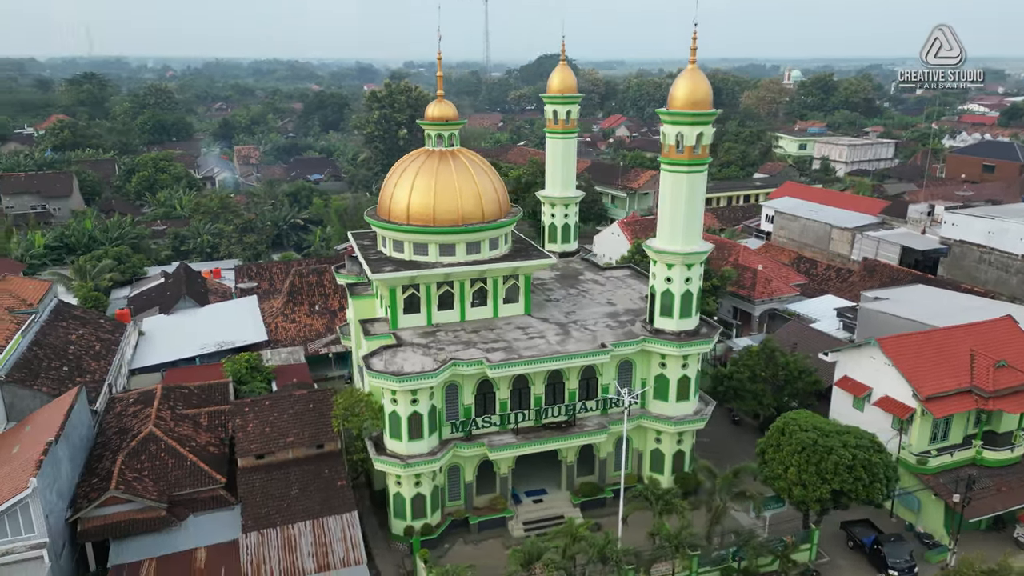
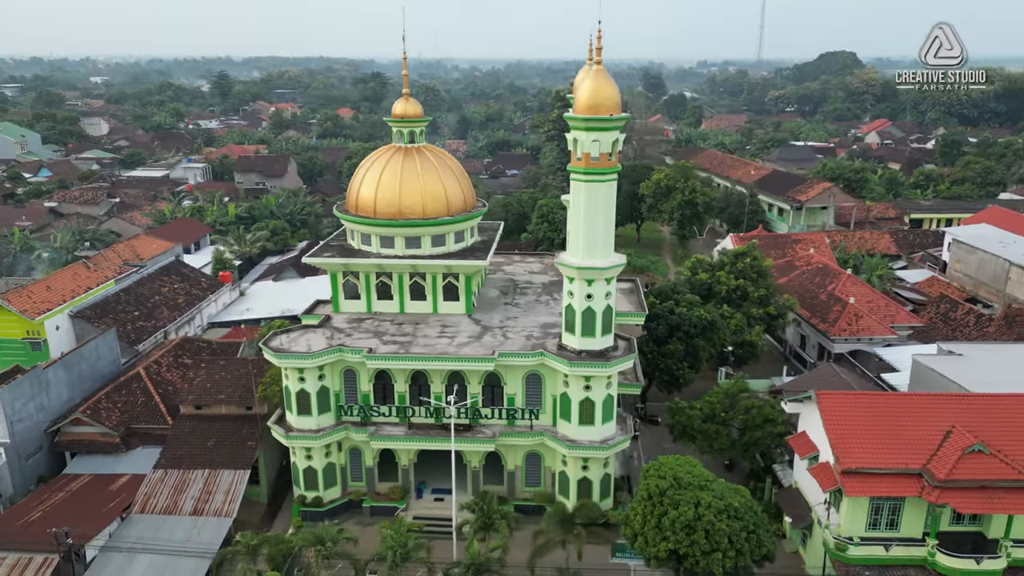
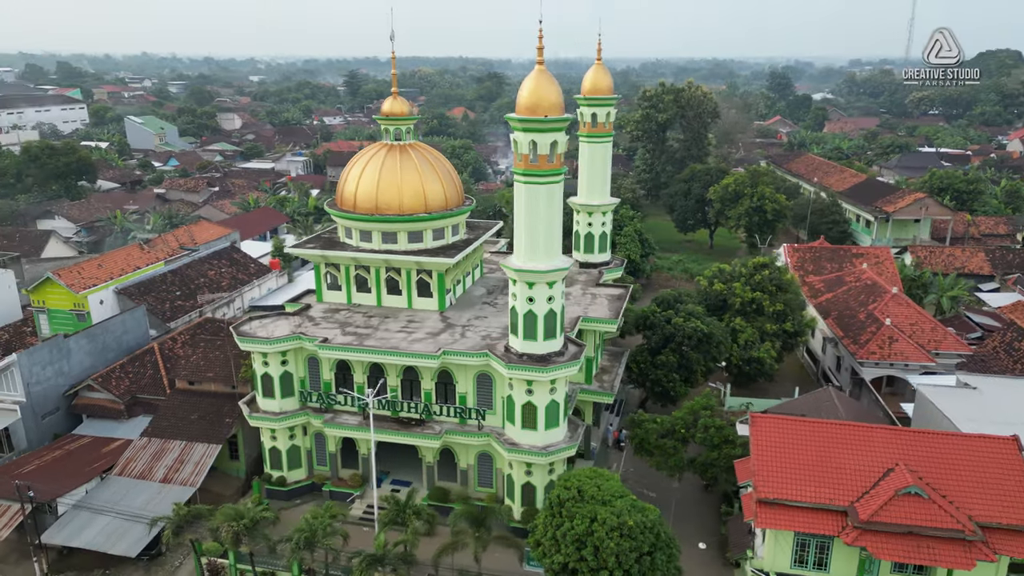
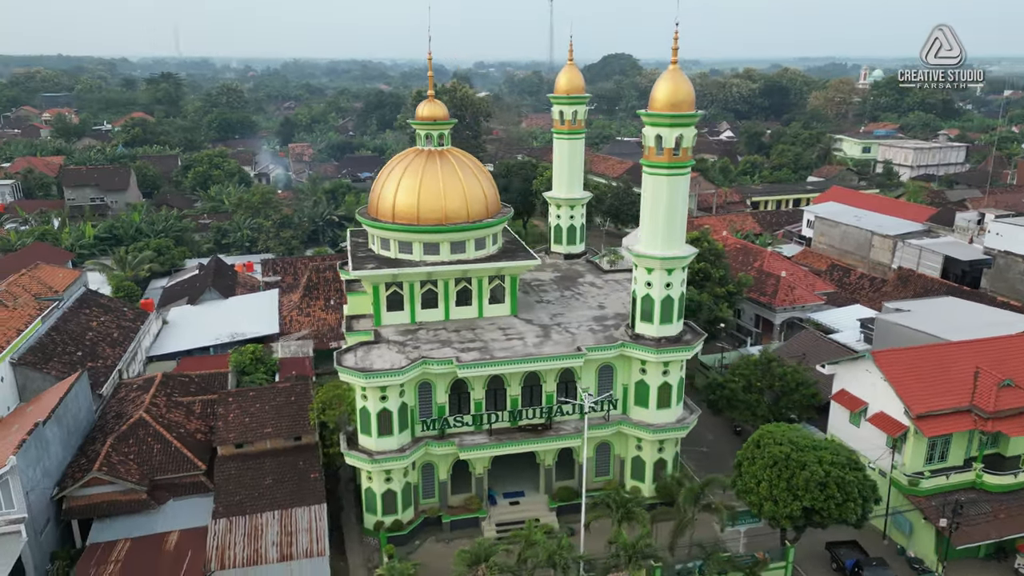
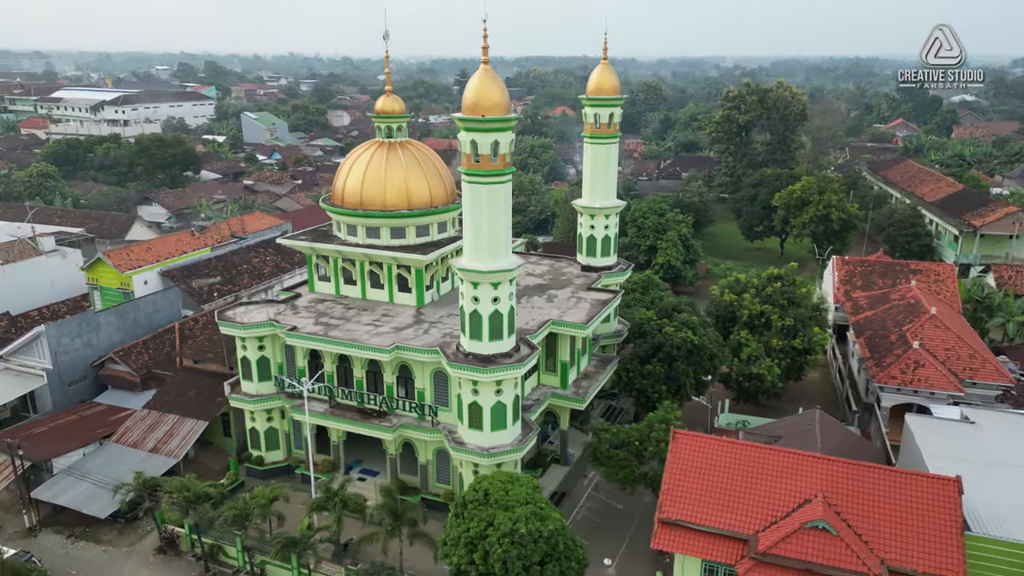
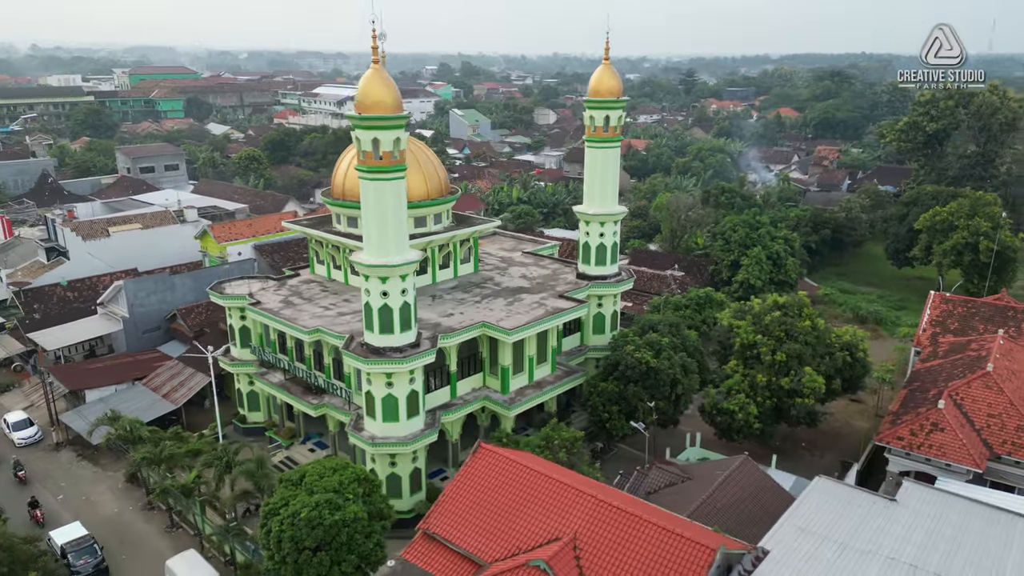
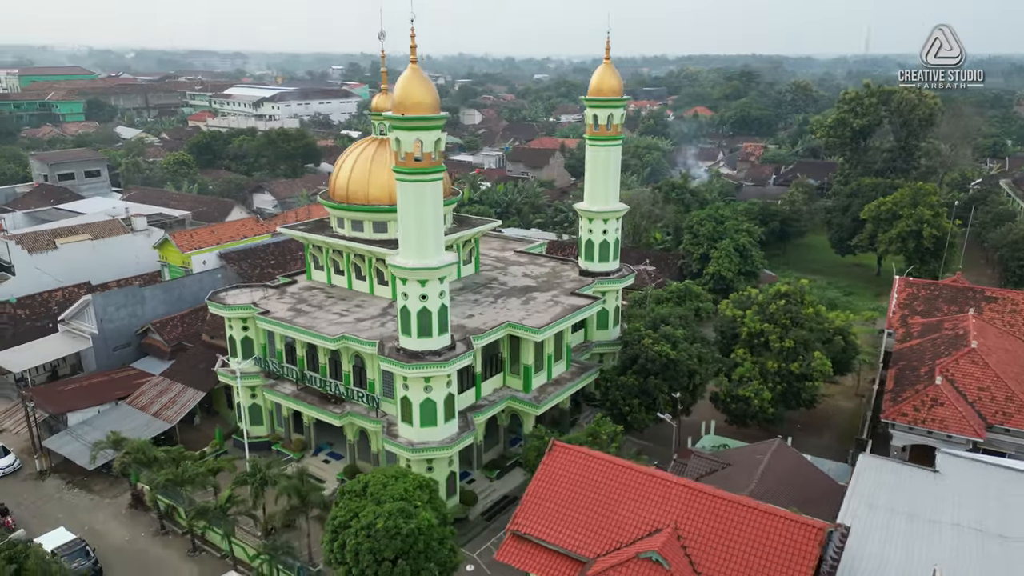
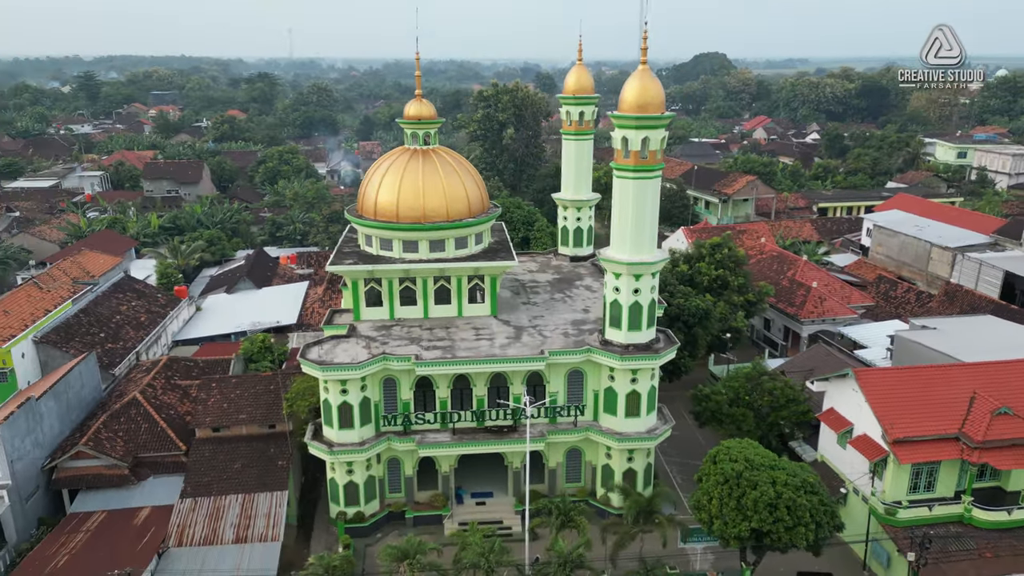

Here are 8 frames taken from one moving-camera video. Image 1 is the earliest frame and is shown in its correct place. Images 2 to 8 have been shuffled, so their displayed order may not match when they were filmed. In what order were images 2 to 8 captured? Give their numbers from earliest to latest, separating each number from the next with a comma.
4, 8, 2, 3, 5, 7, 6
